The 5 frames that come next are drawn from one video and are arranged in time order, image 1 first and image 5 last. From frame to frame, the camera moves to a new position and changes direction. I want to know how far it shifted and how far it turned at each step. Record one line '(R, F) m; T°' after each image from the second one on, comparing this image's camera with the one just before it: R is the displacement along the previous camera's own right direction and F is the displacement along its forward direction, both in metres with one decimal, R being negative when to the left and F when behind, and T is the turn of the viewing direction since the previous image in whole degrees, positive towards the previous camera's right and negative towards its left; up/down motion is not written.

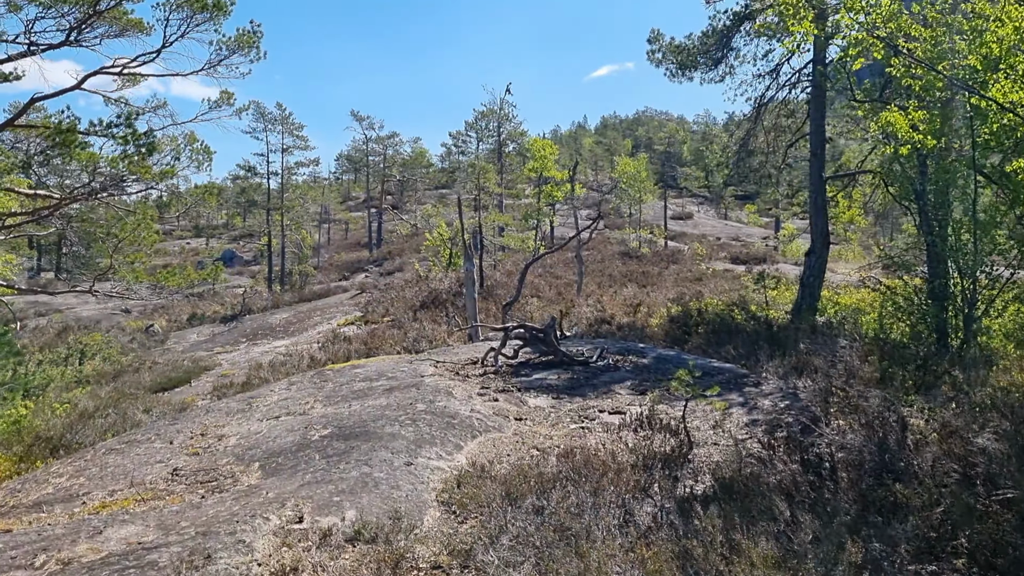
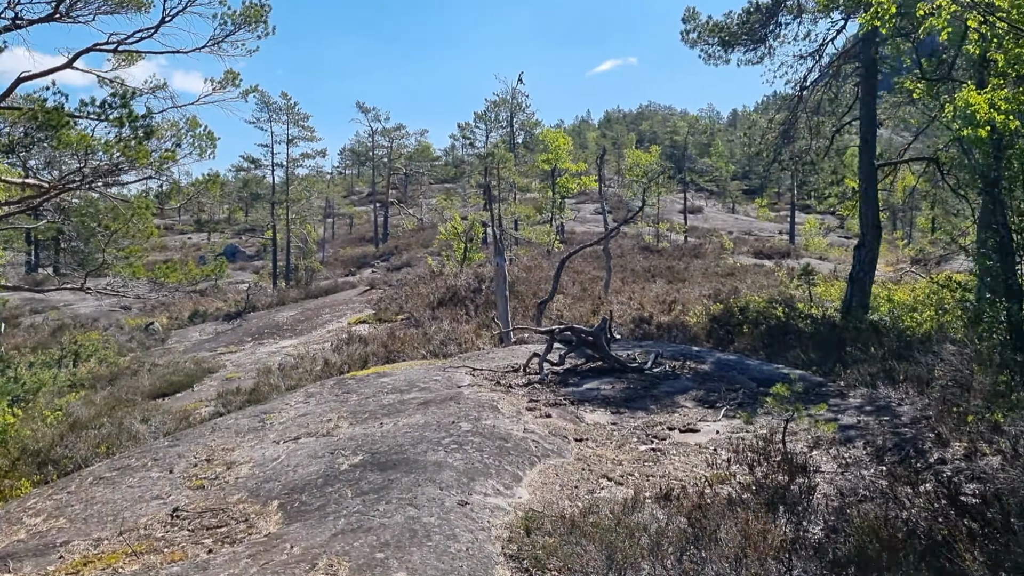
(-0.3, +0.8) m; 0°
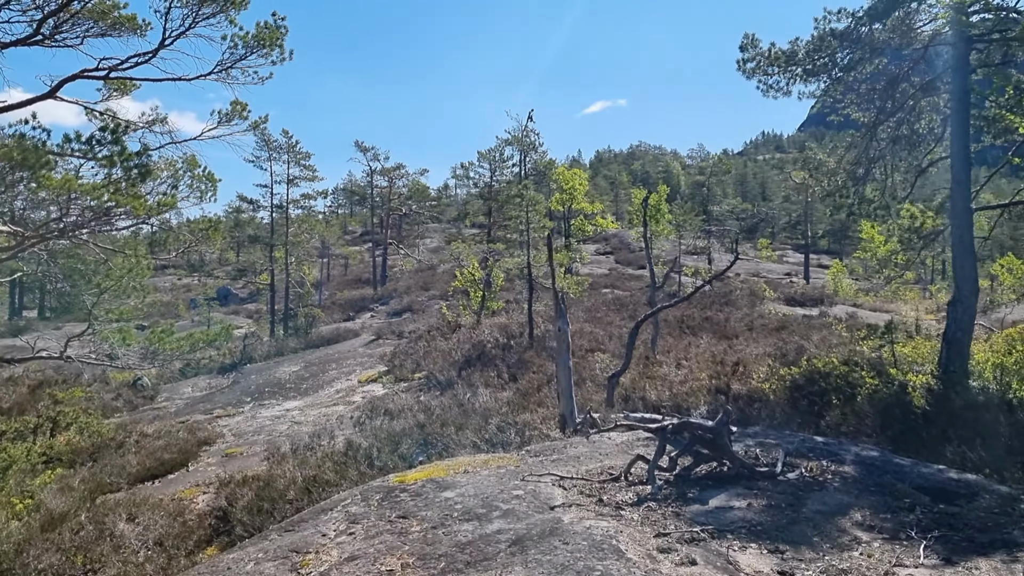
(-0.5, +1.3) m; +1°
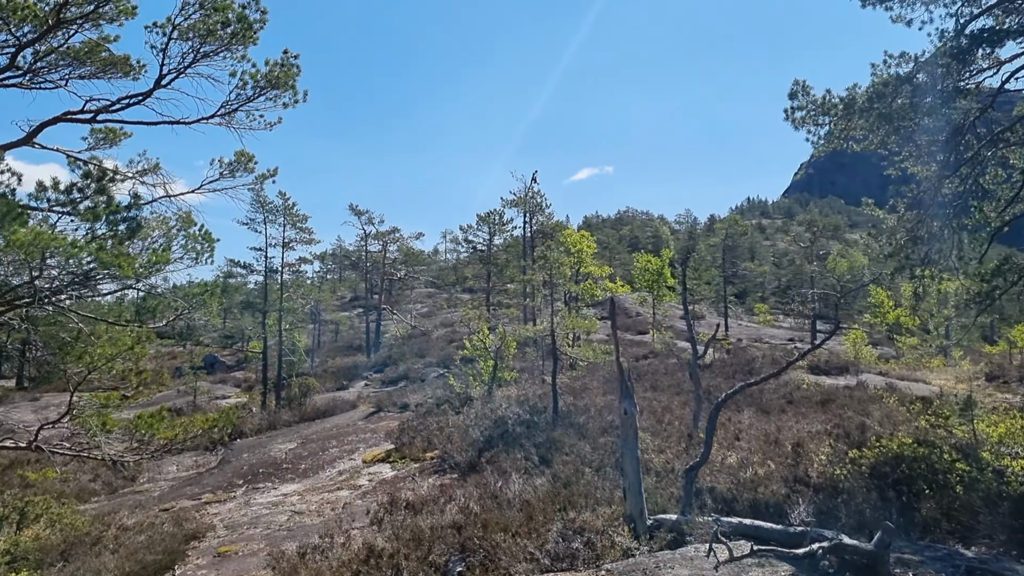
(-0.4, +1.0) m; +1°
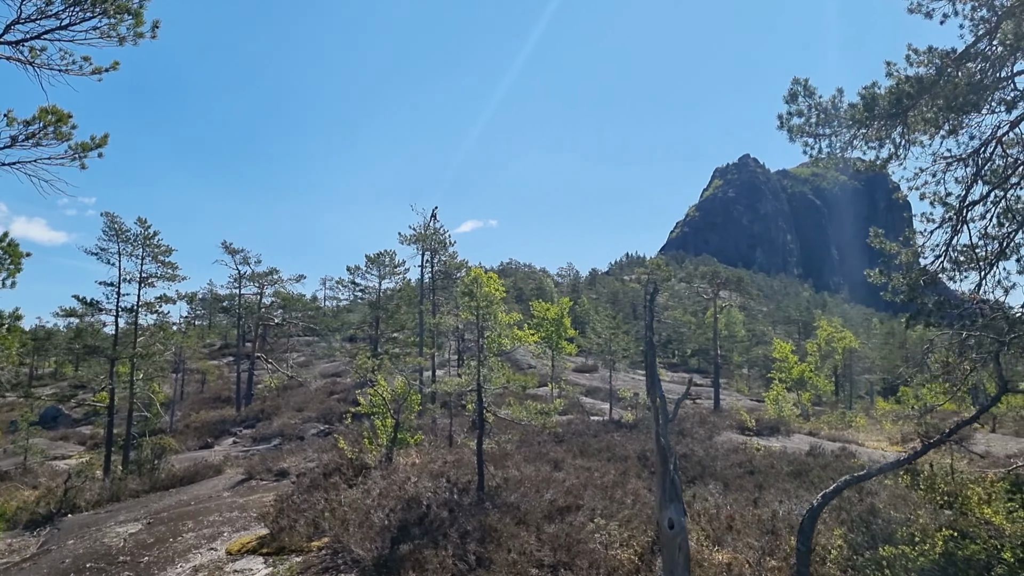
(-0.4, +2.1) m; +8°
